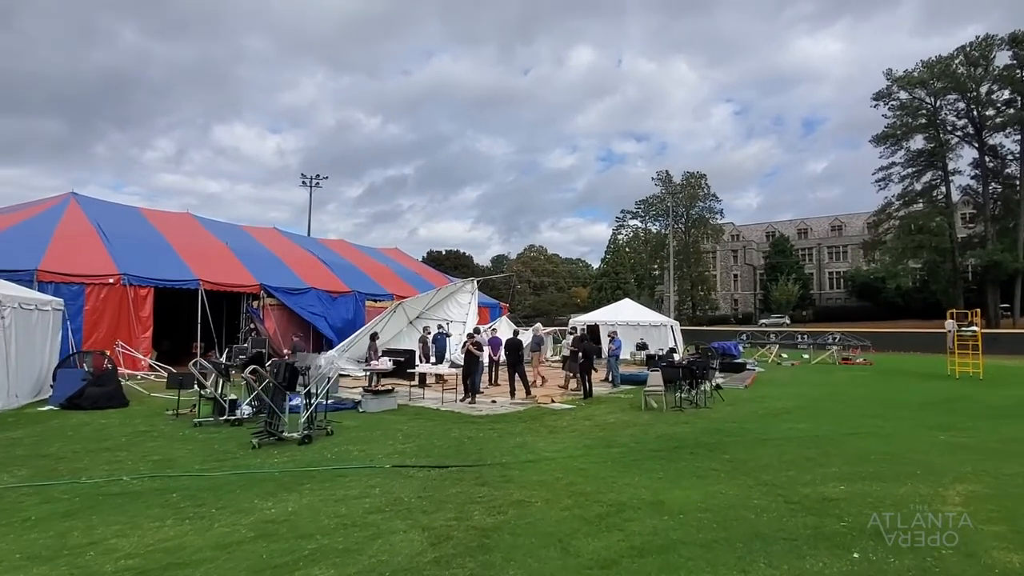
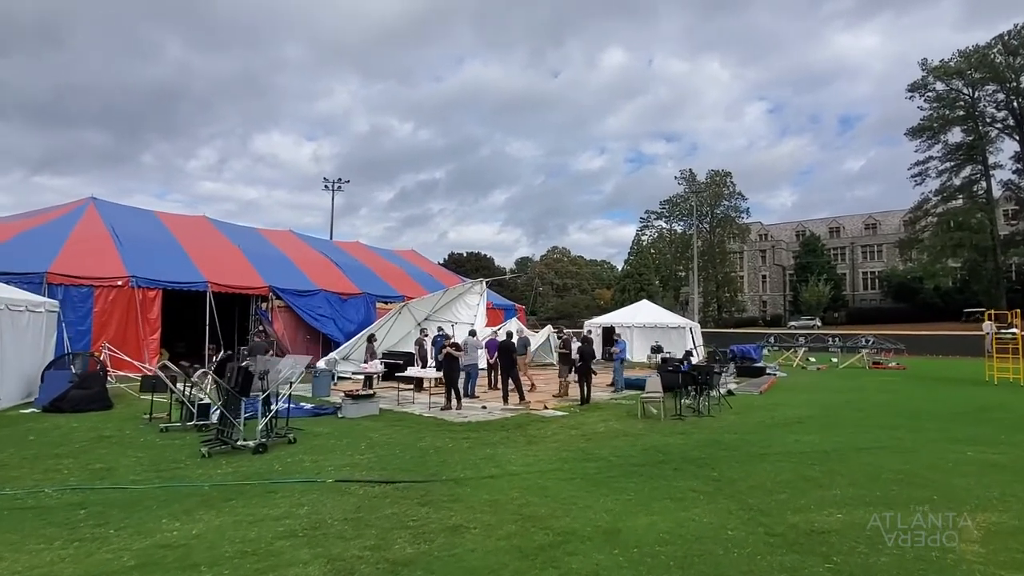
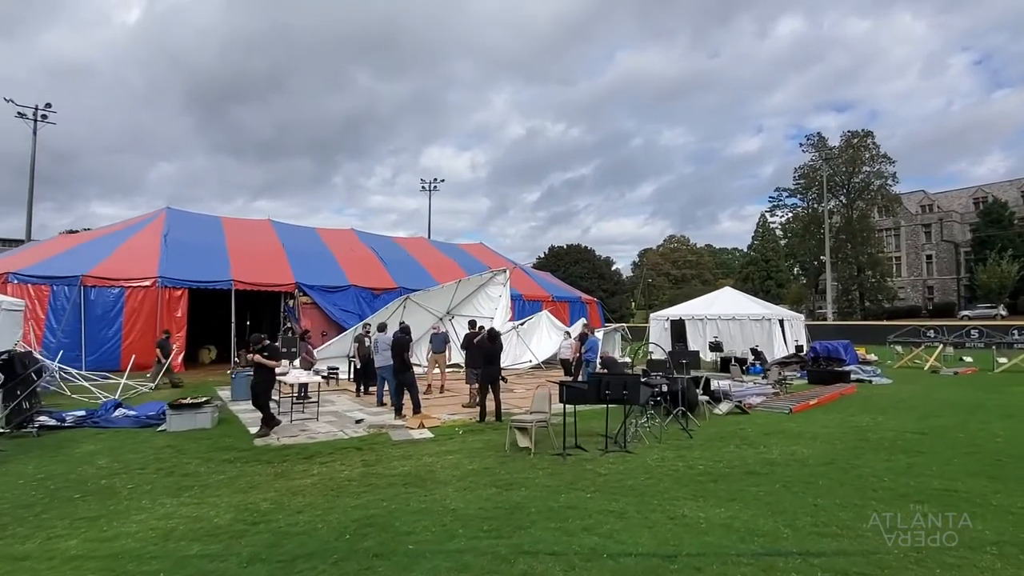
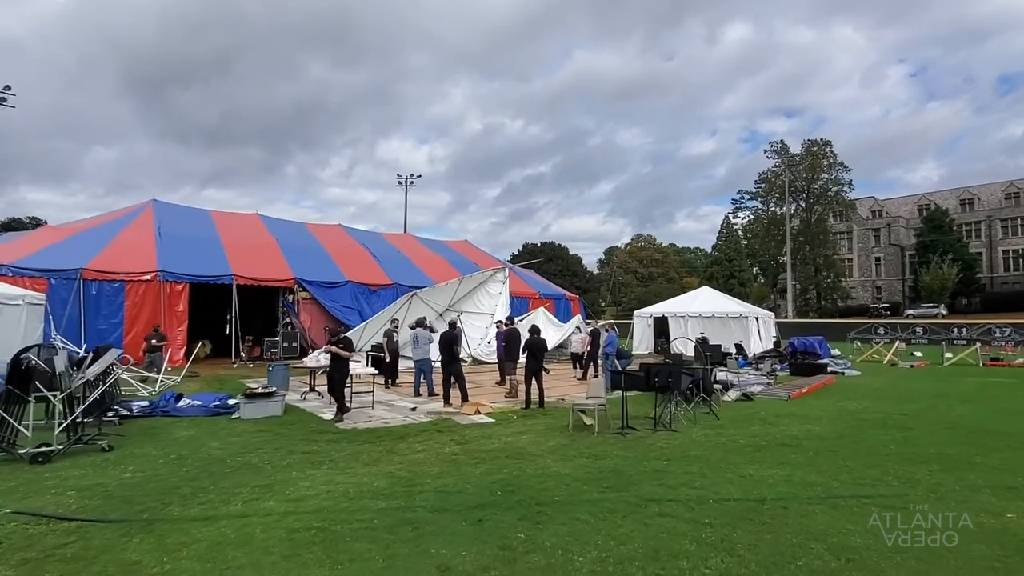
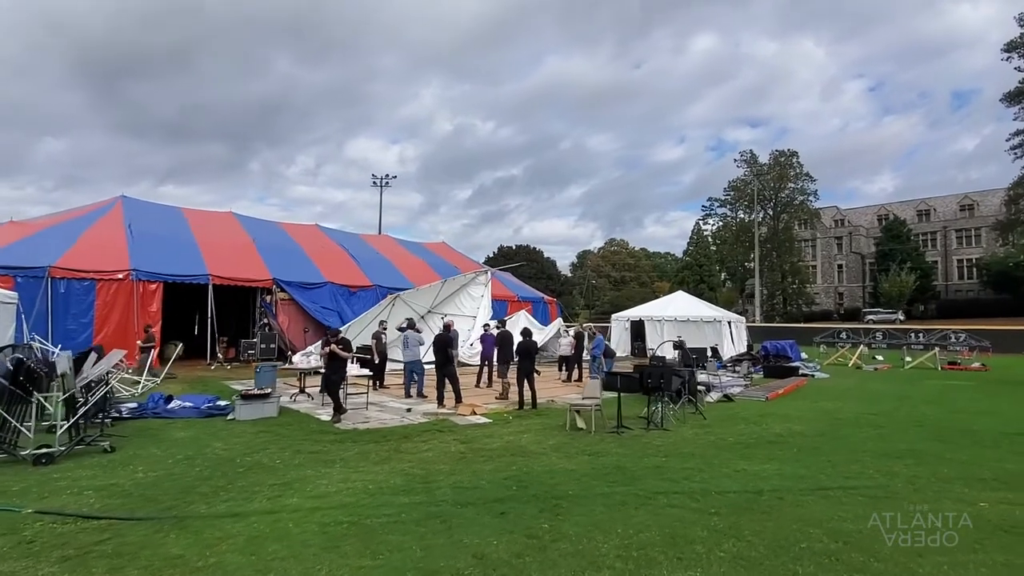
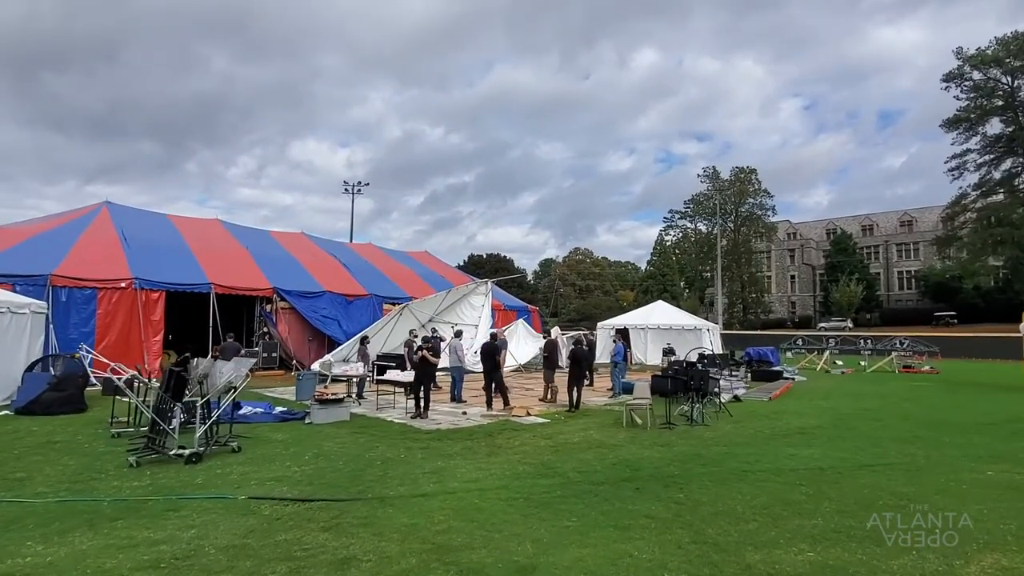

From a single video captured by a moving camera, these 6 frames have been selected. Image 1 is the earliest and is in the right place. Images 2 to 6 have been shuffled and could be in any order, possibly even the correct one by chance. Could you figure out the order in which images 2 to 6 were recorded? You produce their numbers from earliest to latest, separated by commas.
2, 6, 5, 4, 3
